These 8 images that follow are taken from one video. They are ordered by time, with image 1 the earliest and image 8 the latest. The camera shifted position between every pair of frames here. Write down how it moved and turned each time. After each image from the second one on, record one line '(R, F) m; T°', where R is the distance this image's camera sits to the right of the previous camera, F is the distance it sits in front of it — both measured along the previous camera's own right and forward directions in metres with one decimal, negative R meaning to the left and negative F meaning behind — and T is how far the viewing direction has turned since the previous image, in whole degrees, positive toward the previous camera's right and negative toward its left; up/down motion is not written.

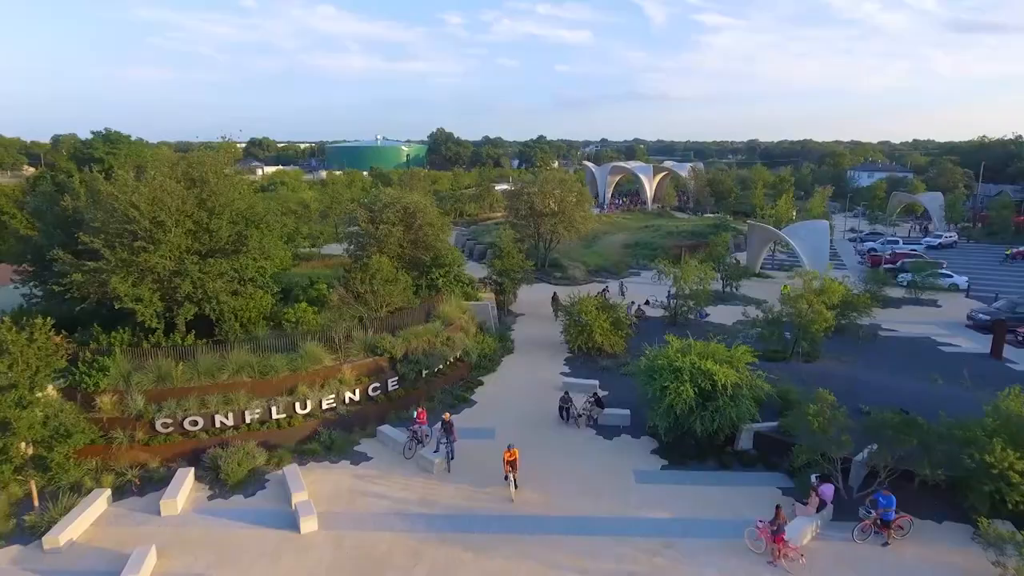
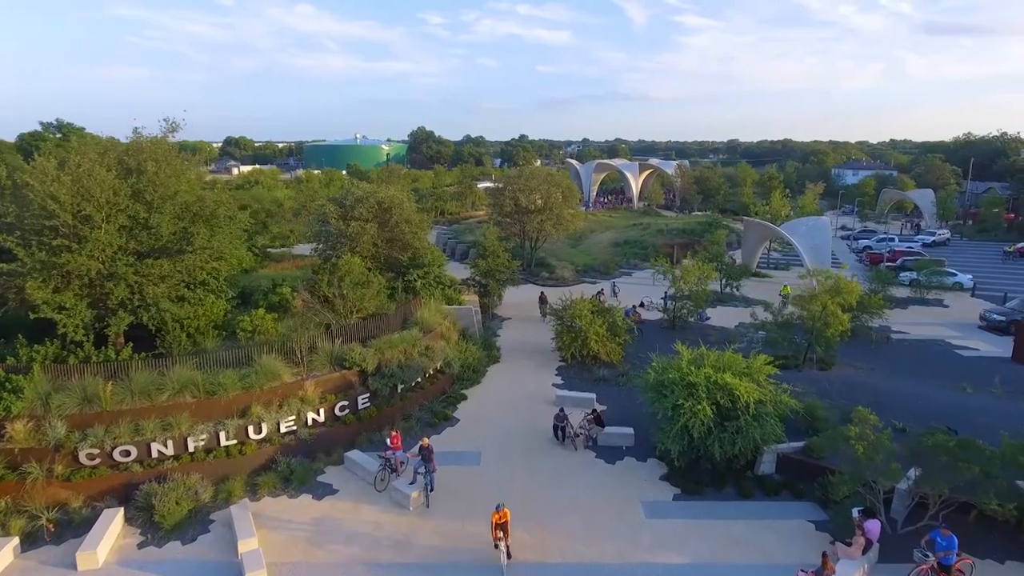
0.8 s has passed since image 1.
(-0.1, +1.9) m; +2°
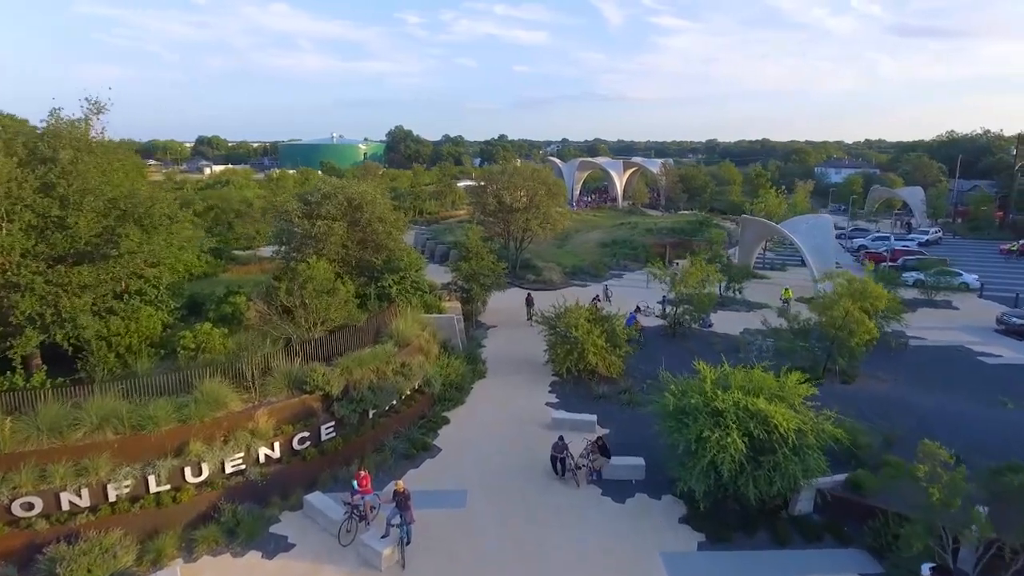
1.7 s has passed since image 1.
(-0.2, +2.1) m; +2°
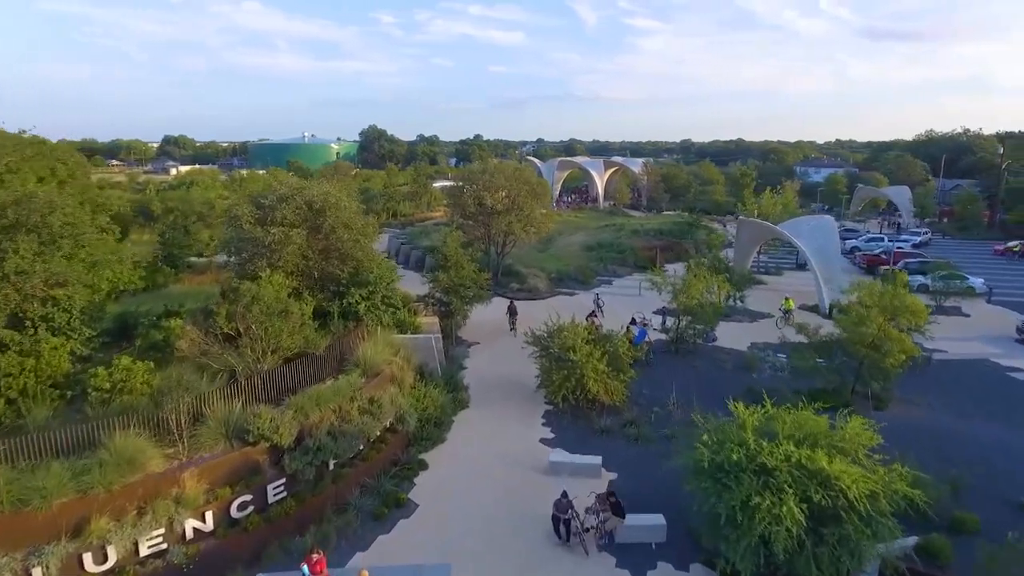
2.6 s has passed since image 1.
(-0.2, +2.2) m; +2°
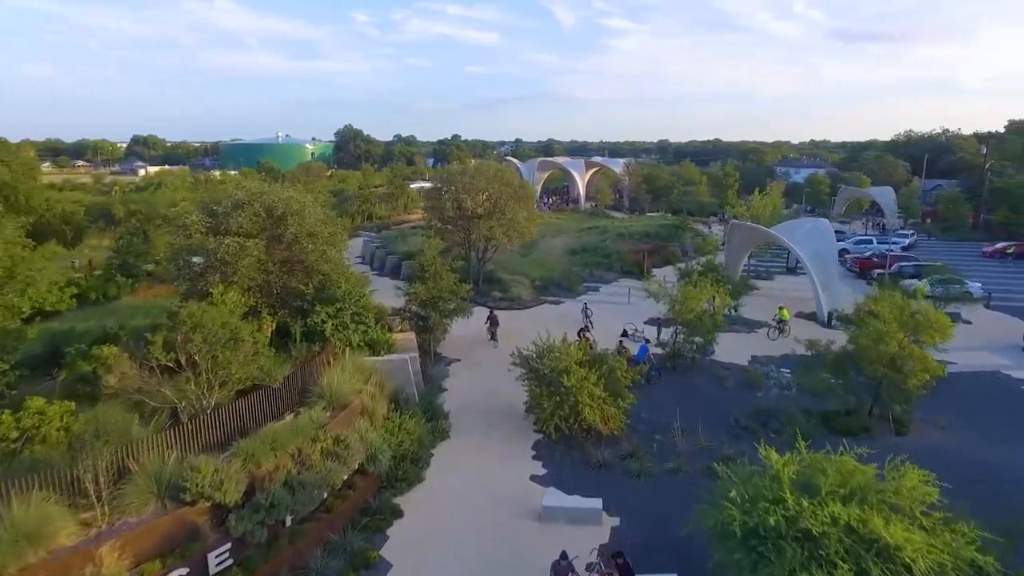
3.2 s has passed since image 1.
(-0.1, +1.5) m; +2°
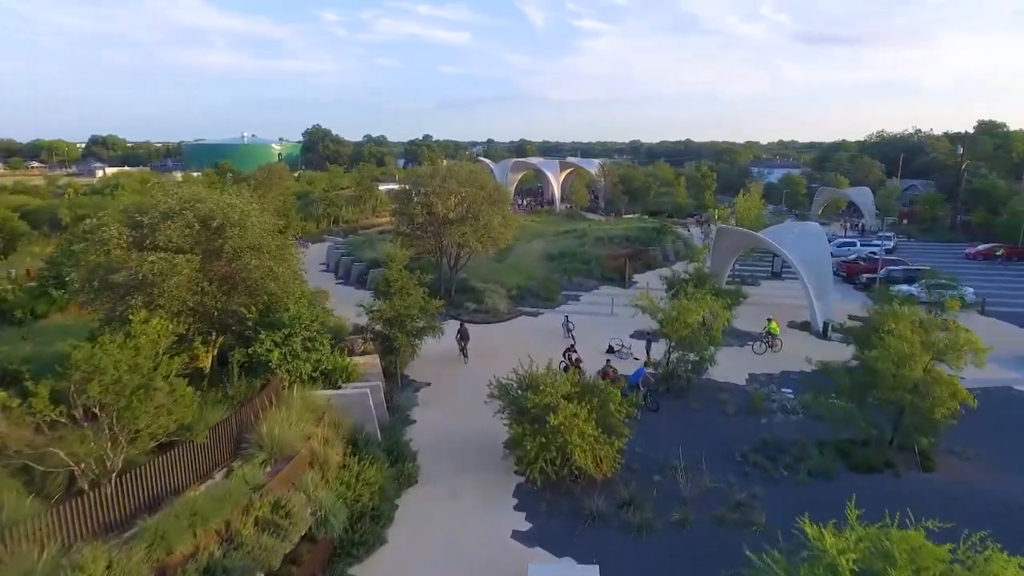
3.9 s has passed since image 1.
(0.0, +1.8) m; +2°
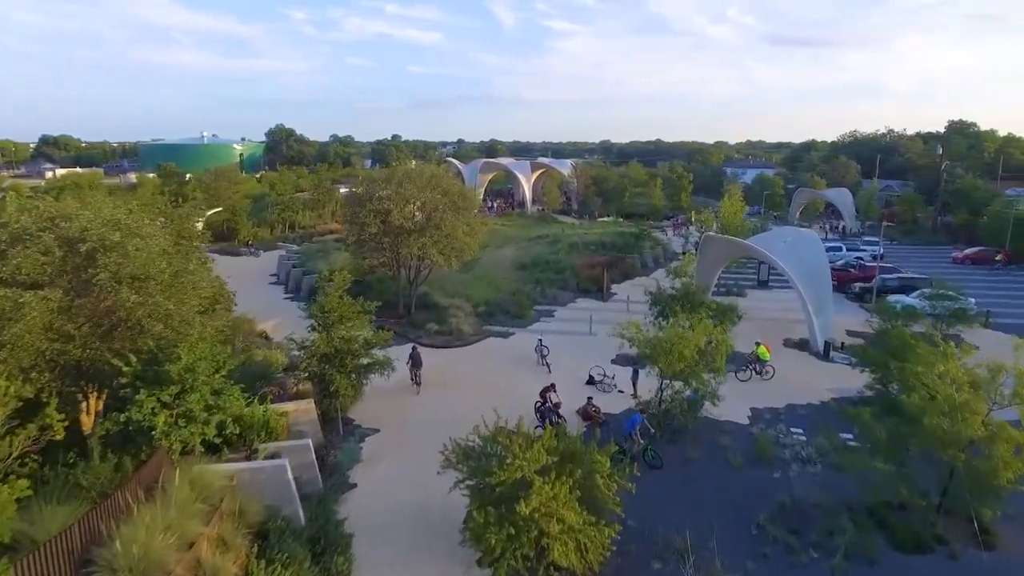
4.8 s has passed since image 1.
(+0.2, +2.5) m; +3°
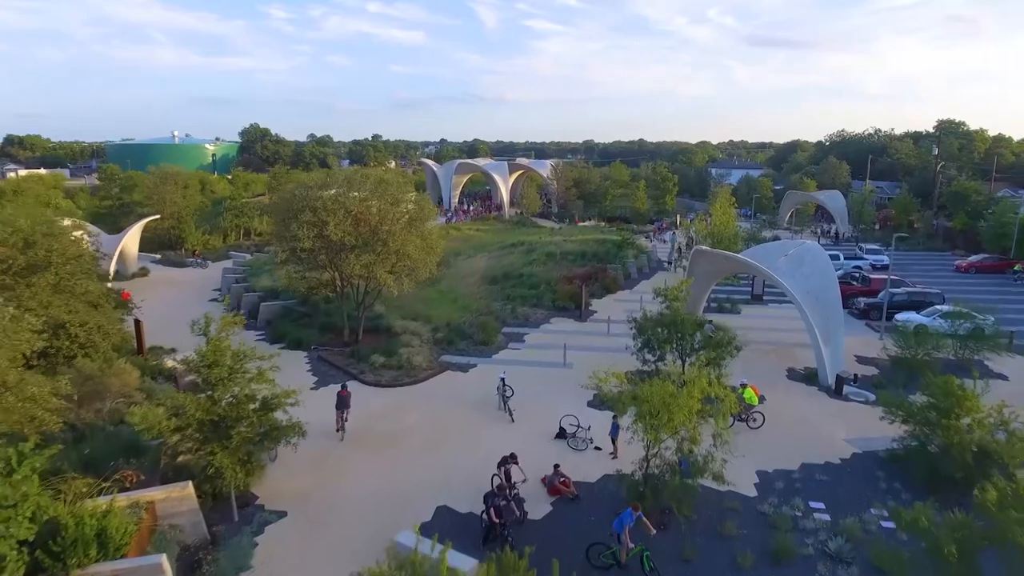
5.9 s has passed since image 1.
(+0.7, +2.9) m; +1°
